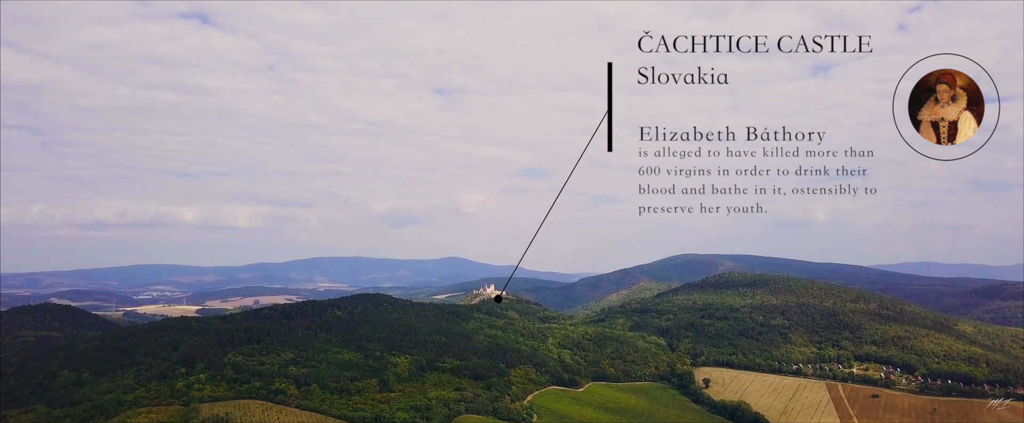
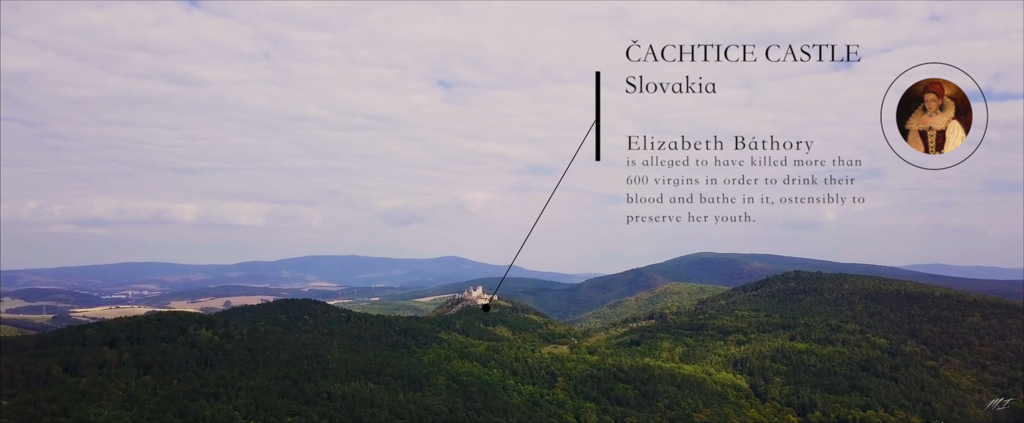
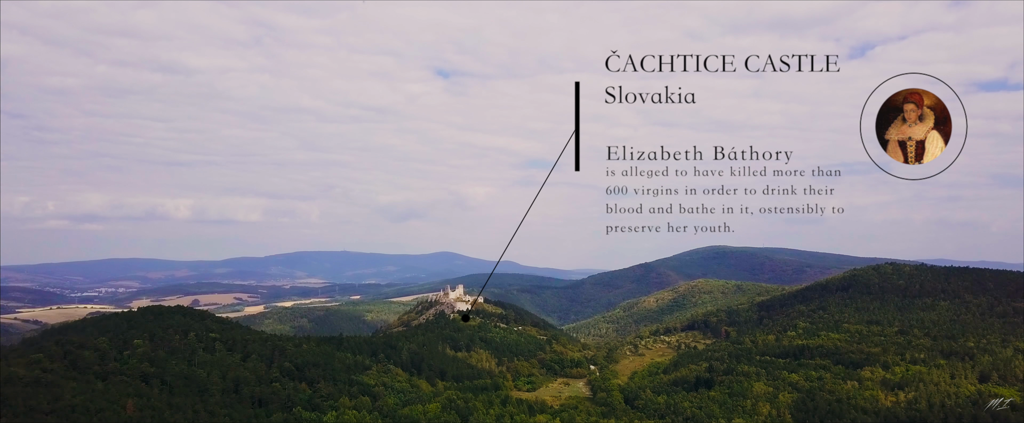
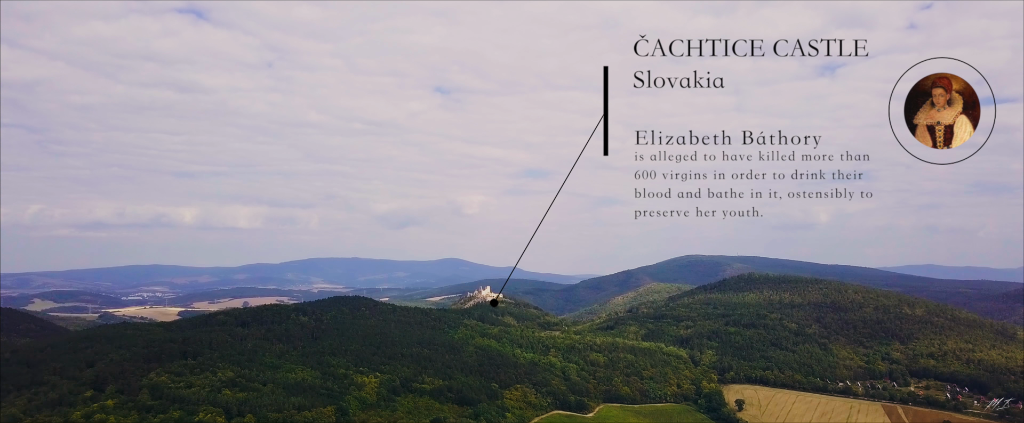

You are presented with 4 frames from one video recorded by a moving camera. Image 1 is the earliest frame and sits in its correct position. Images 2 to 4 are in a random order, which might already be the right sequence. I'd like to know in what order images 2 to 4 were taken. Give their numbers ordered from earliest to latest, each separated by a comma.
4, 2, 3
